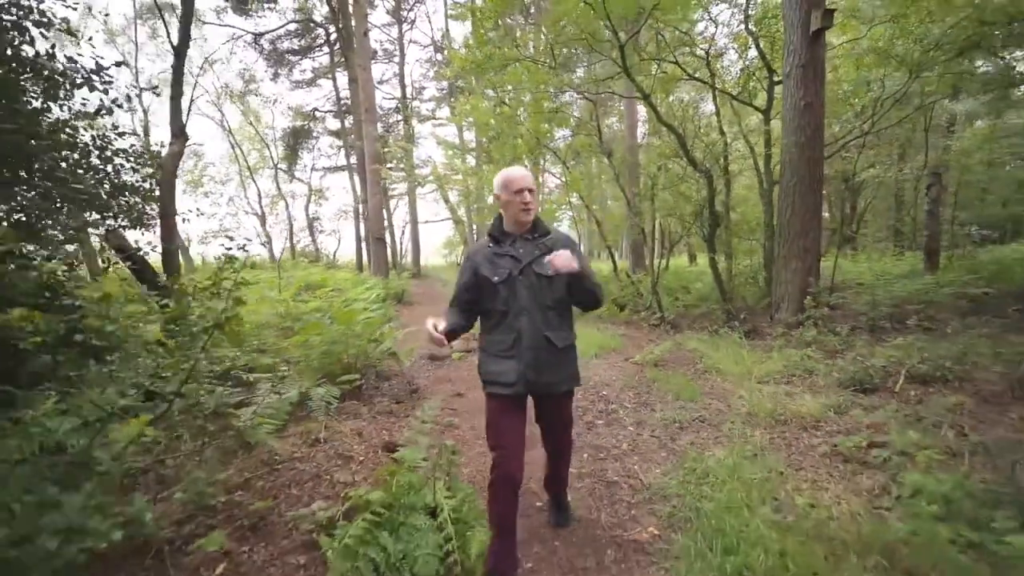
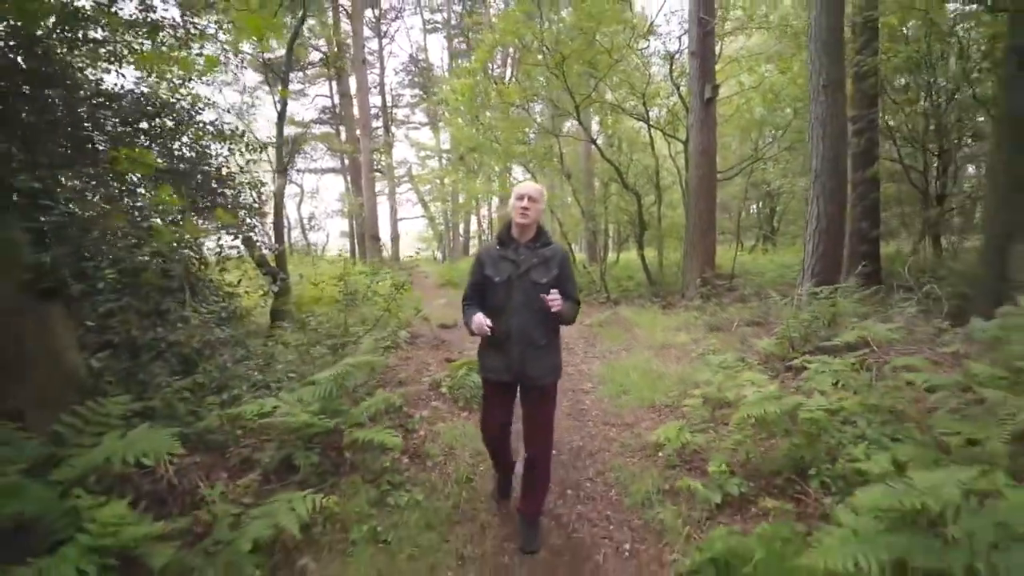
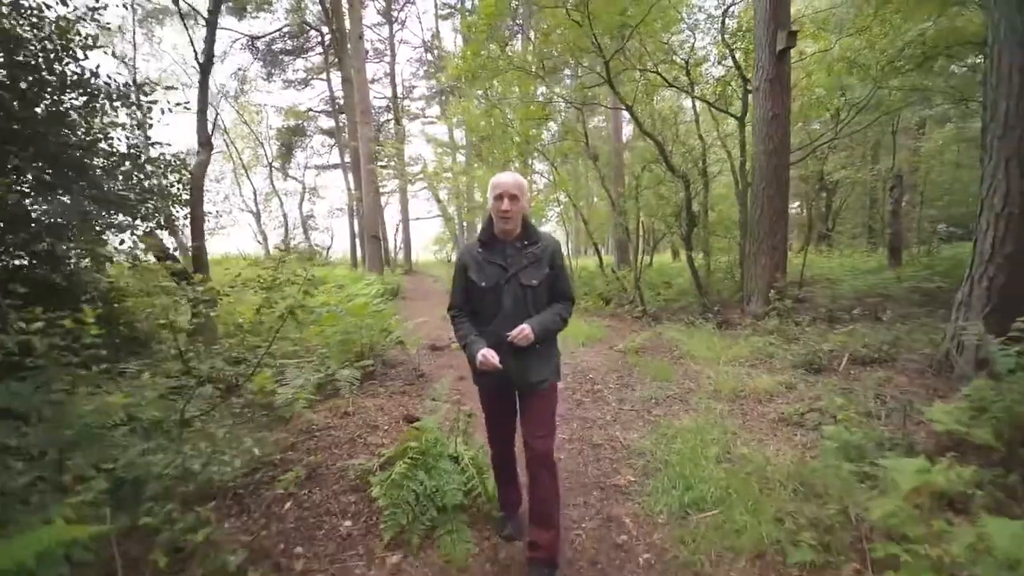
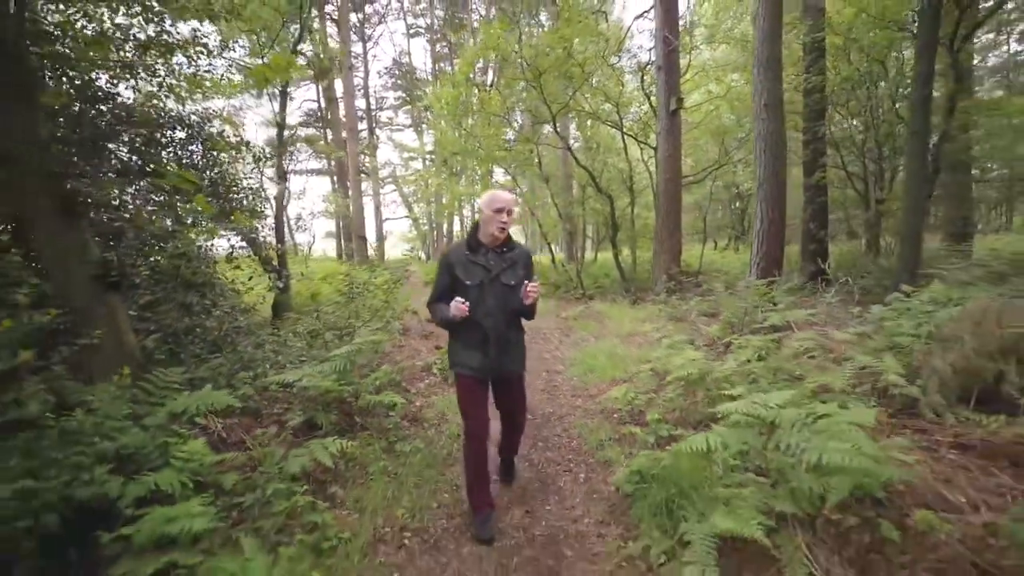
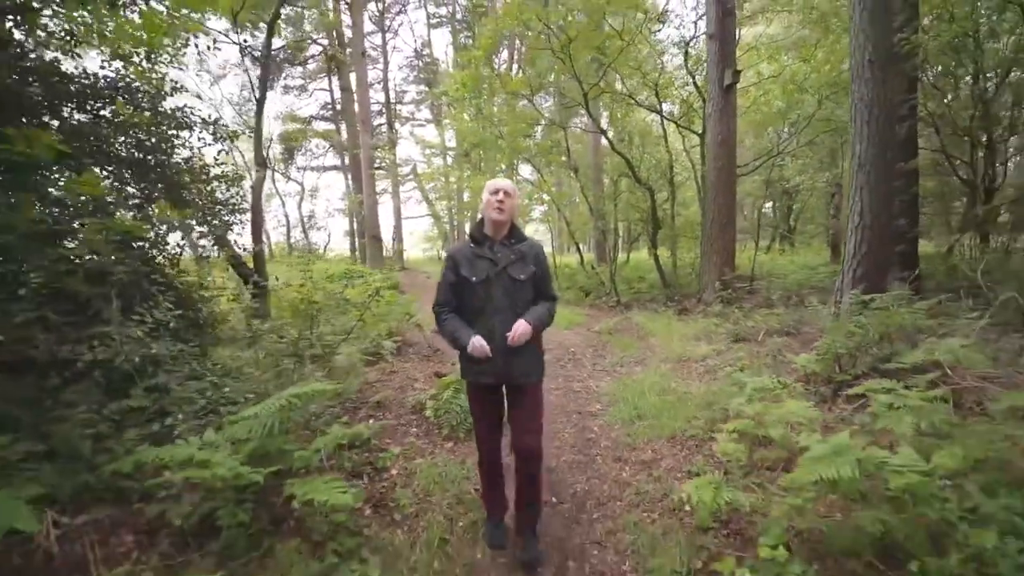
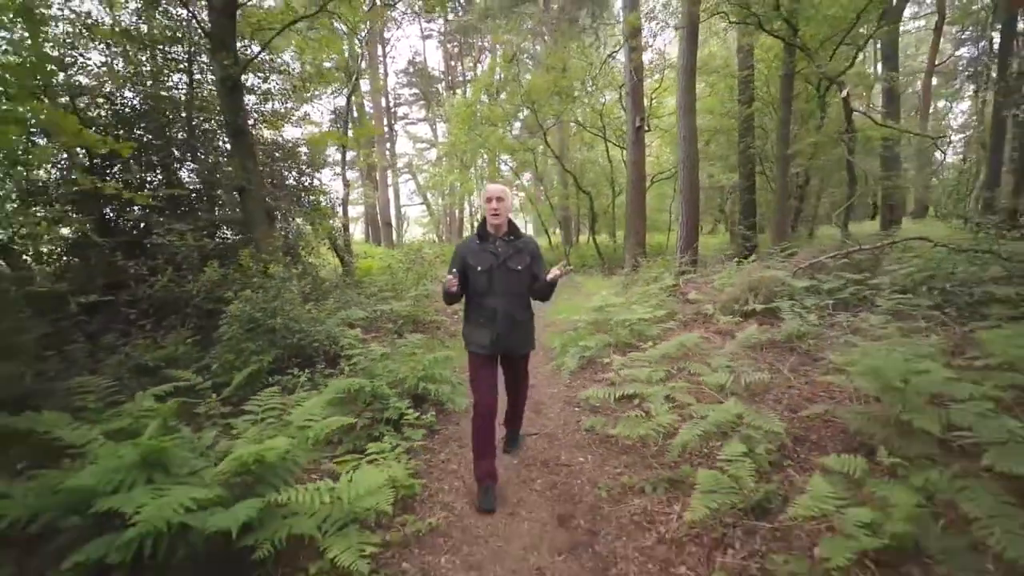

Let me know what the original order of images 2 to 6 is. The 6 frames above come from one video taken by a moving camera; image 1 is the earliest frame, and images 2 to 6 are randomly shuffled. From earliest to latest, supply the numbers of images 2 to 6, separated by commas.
3, 5, 2, 4, 6
